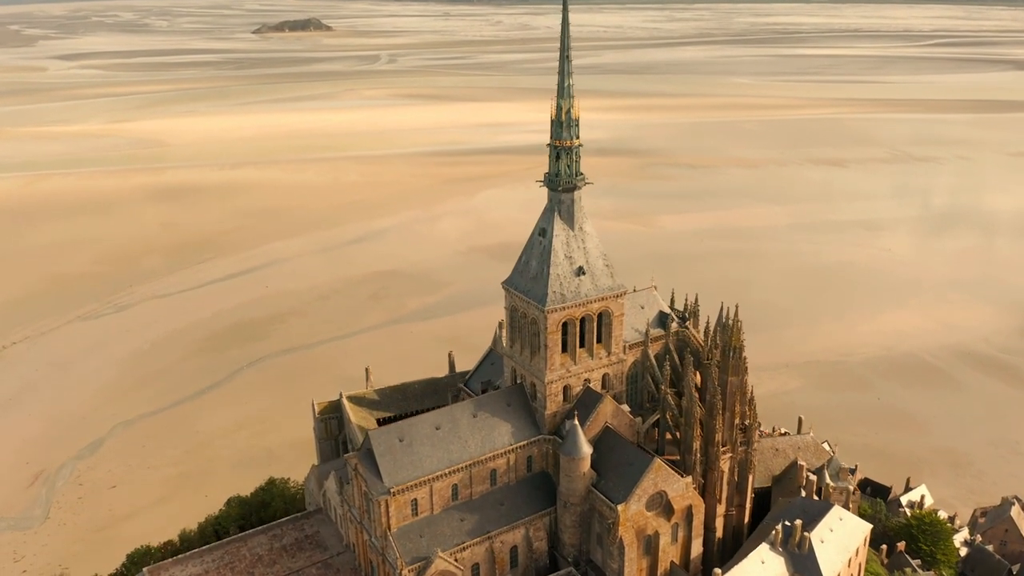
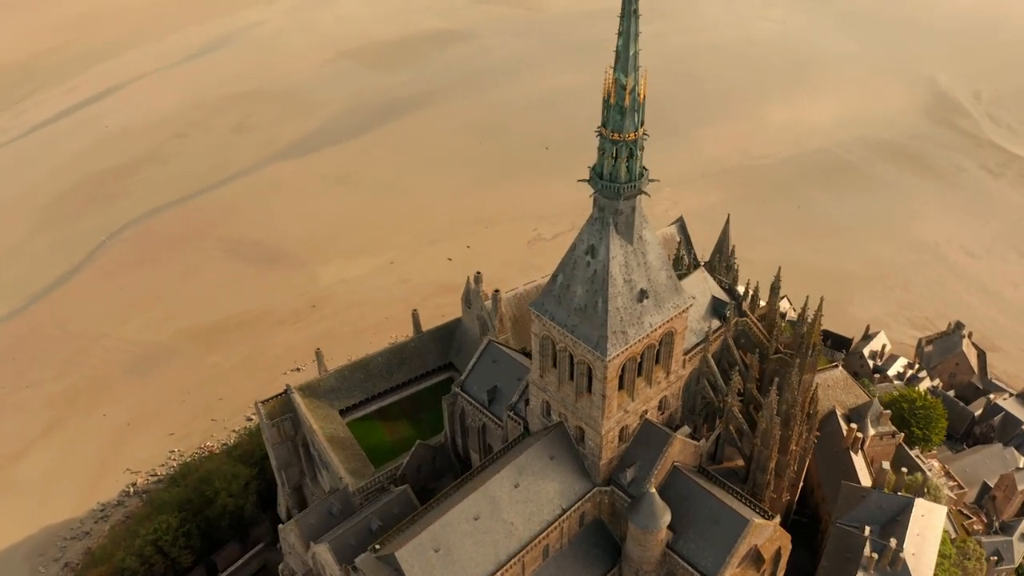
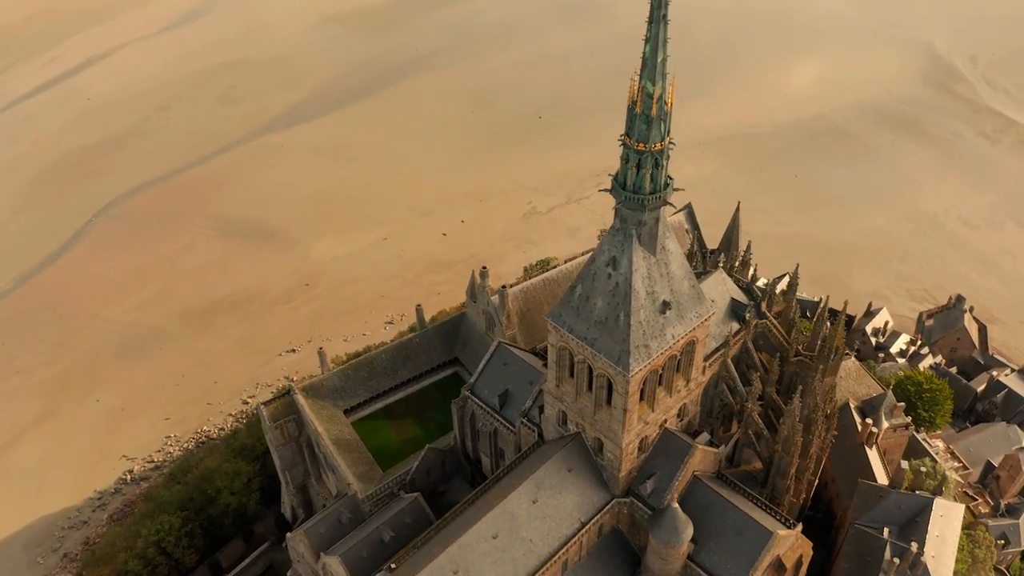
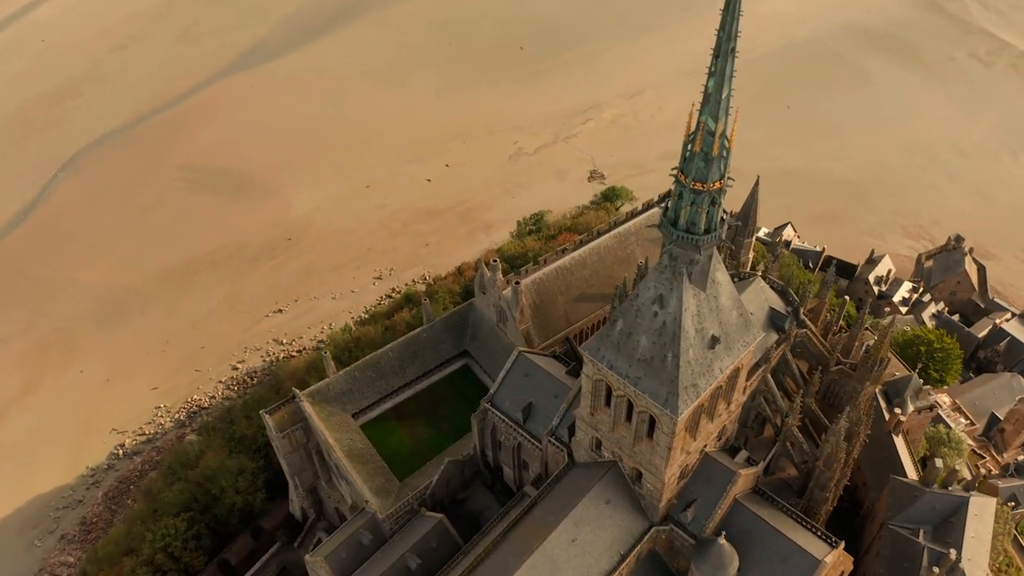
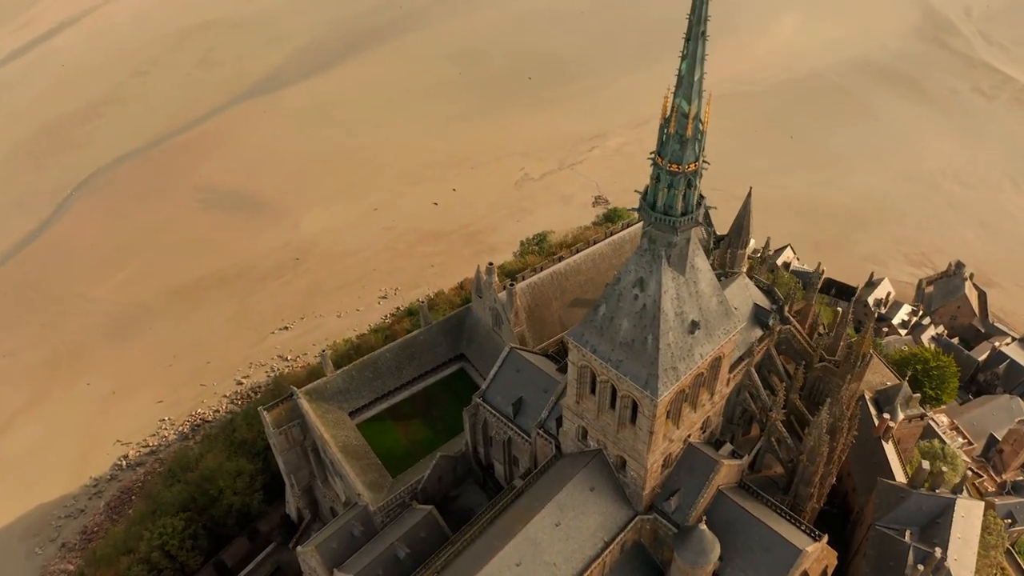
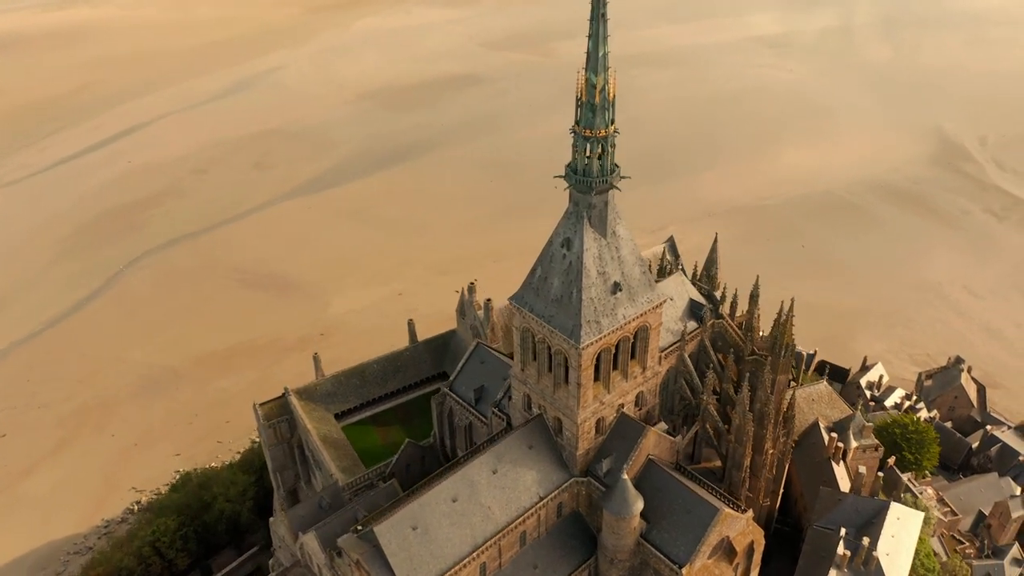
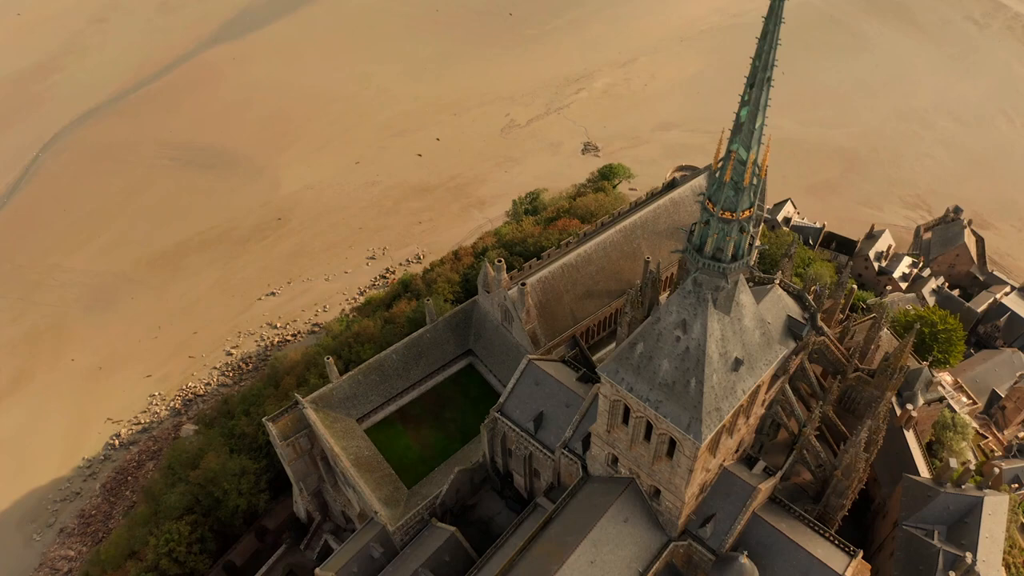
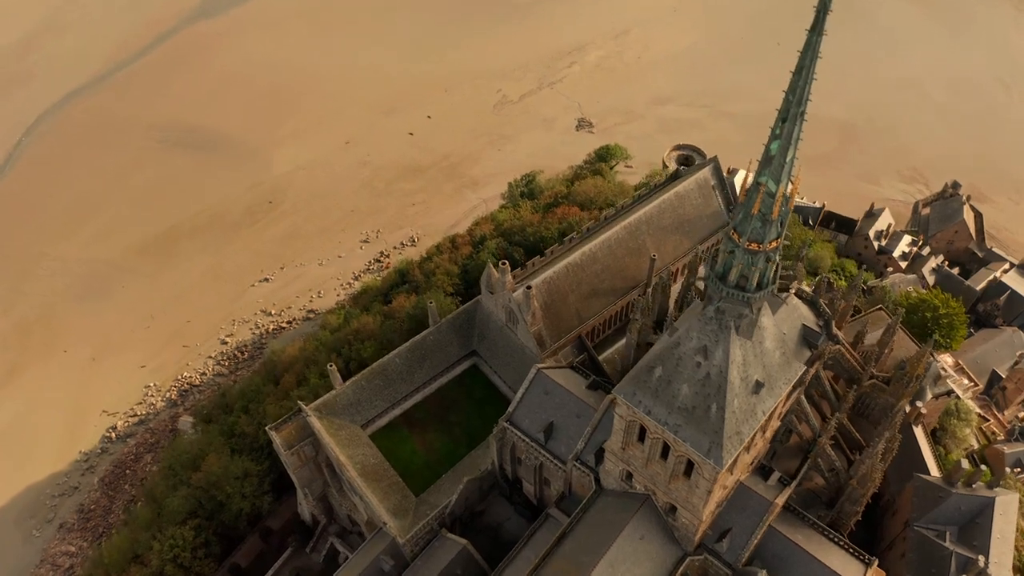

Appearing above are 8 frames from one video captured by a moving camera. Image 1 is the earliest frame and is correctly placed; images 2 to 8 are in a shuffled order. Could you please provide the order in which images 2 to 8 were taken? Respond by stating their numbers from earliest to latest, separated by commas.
6, 2, 3, 5, 4, 7, 8
